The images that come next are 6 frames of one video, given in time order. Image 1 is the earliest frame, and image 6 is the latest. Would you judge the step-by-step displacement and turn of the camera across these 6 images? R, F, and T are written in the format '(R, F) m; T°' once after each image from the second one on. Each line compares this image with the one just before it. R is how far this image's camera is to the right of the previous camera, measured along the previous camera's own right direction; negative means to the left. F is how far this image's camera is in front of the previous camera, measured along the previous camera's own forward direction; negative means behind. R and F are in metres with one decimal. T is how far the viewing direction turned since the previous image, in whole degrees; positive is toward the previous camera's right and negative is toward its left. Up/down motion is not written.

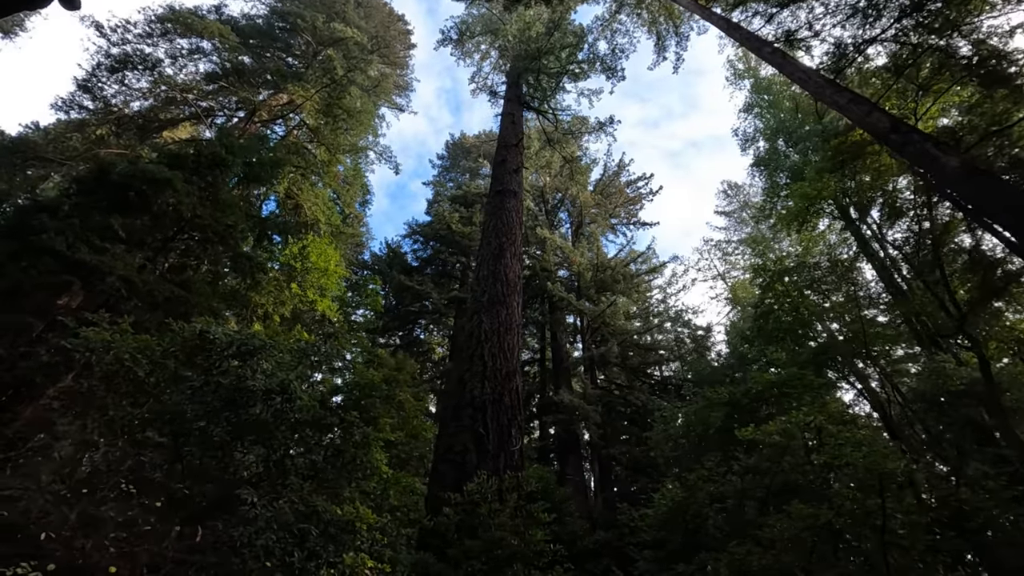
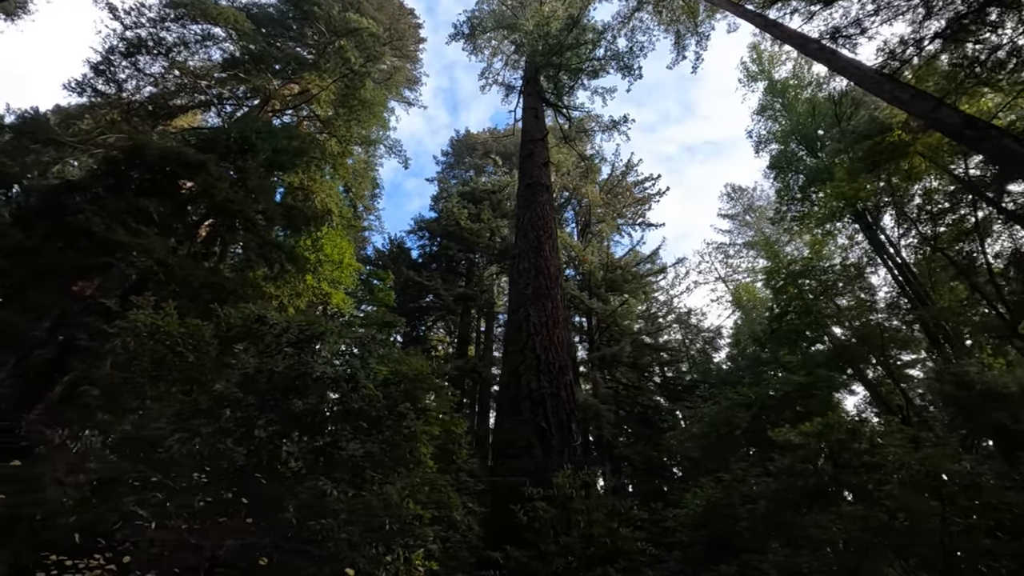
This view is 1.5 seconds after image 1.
(-0.4, +0.1) m; +1°
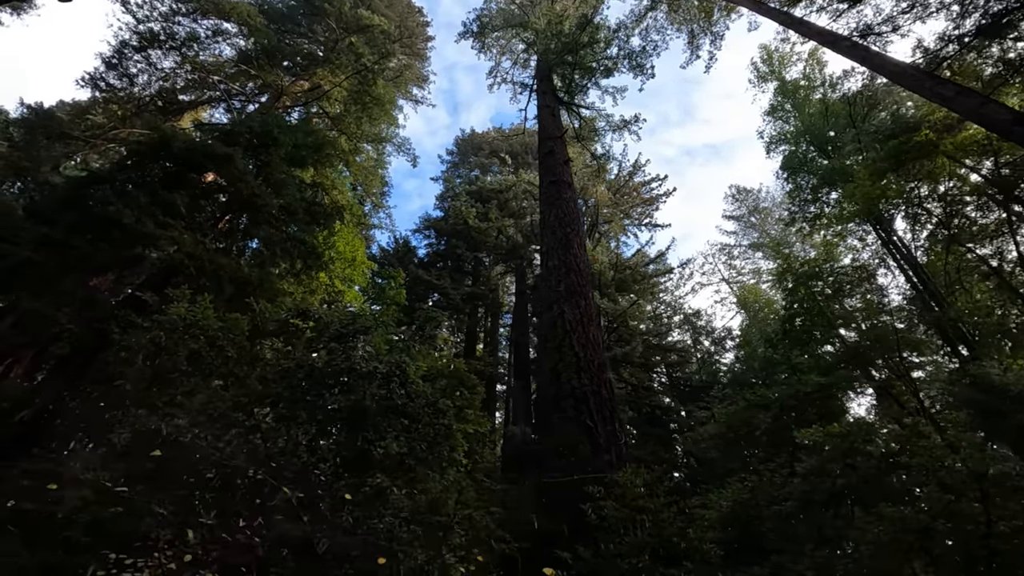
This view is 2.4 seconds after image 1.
(-0.3, +0.1) m; 0°
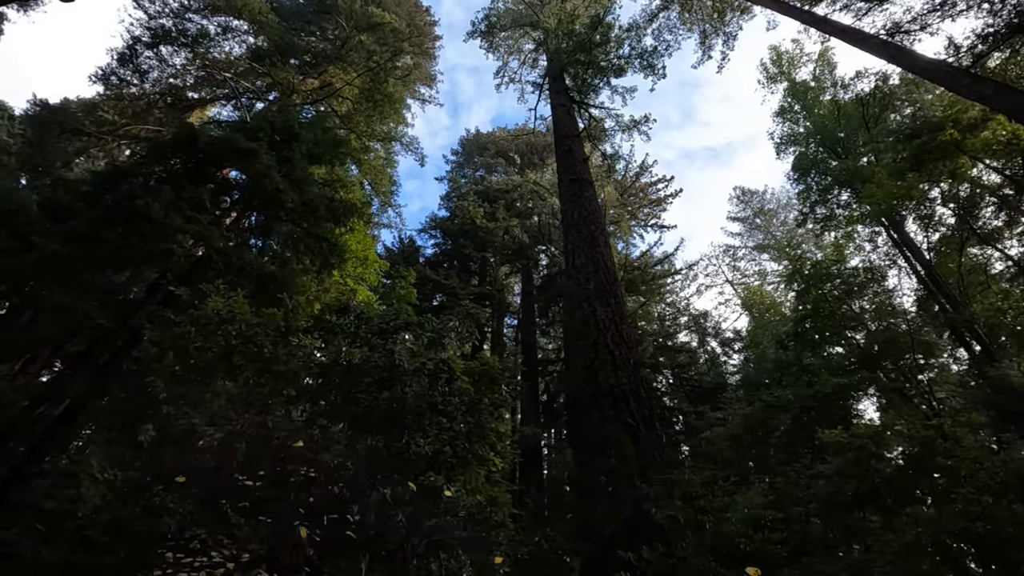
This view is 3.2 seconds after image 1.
(-0.3, +0.1) m; 0°
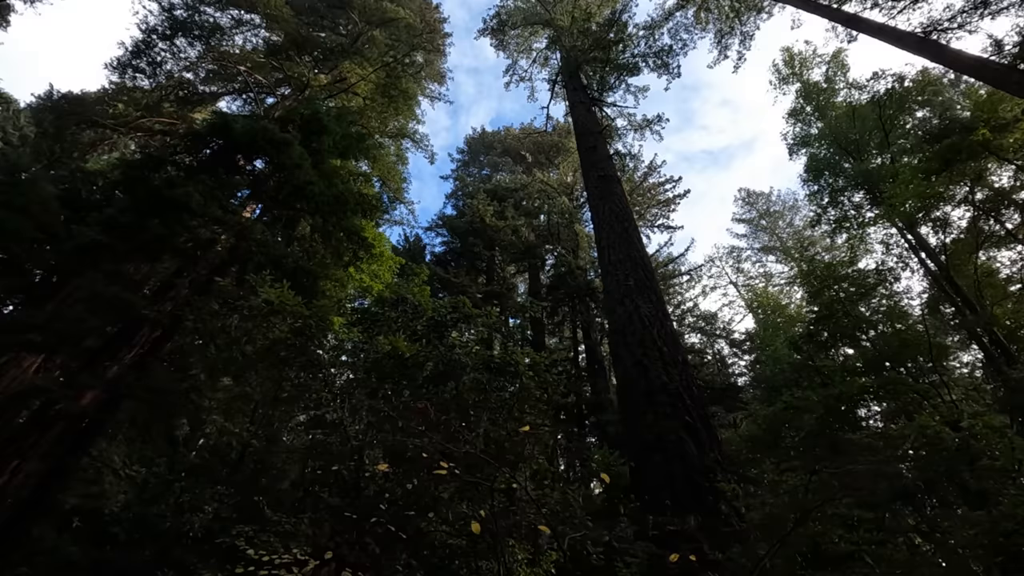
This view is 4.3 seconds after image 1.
(-0.3, +0.1) m; 0°
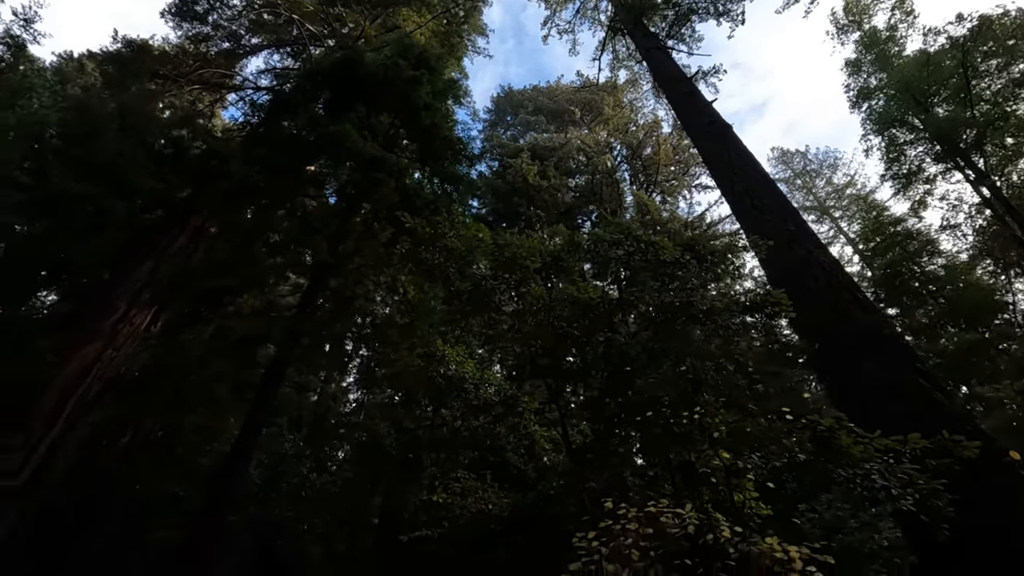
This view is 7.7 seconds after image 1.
(-1.1, +0.3) m; 0°
